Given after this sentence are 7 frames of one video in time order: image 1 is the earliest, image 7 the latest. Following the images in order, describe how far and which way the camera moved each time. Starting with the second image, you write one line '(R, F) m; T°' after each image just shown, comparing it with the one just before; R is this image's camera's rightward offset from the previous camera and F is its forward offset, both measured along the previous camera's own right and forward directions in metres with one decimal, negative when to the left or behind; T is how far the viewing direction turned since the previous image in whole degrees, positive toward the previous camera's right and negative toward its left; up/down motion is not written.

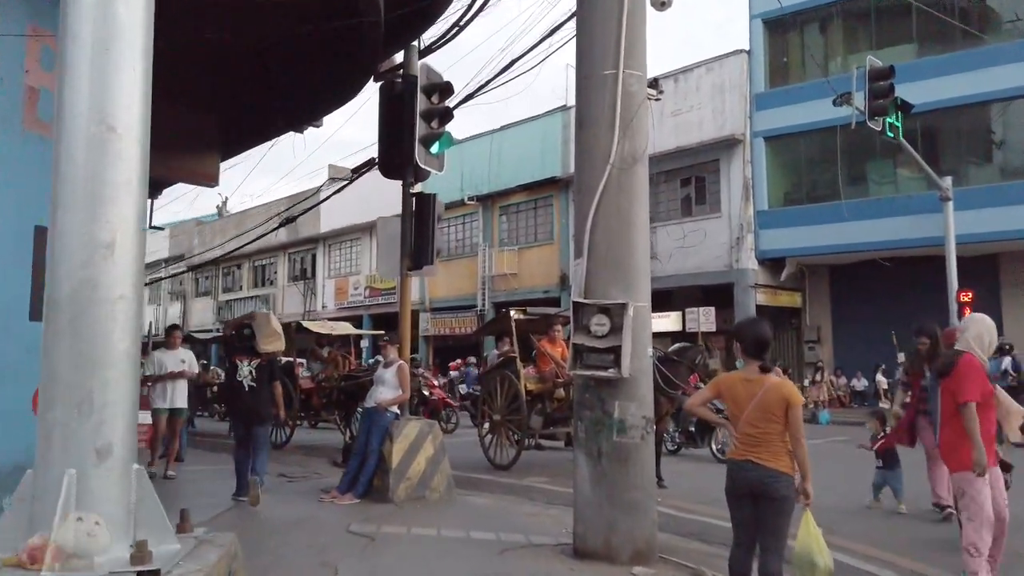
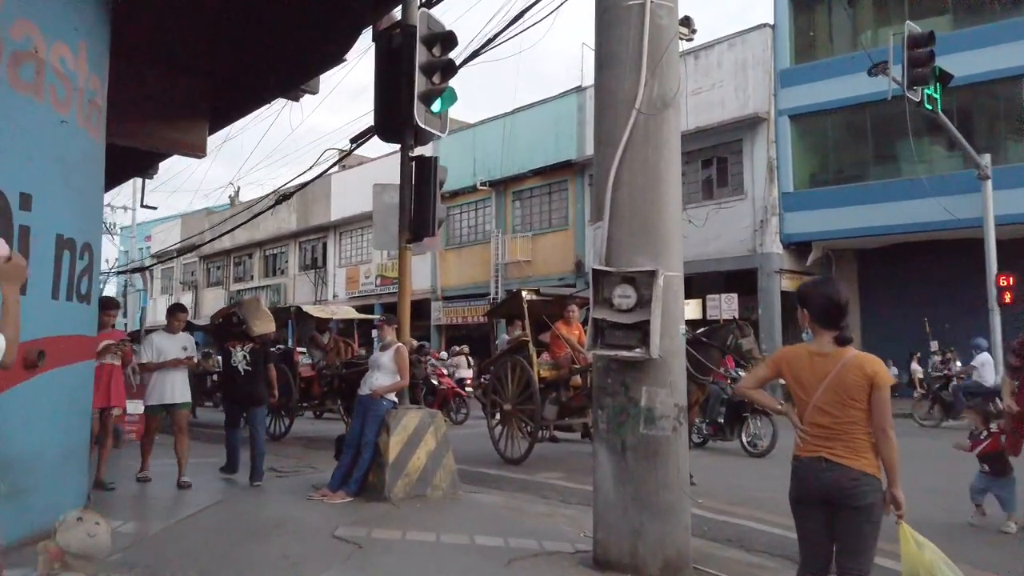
(0.0, +0.9) m; -1°
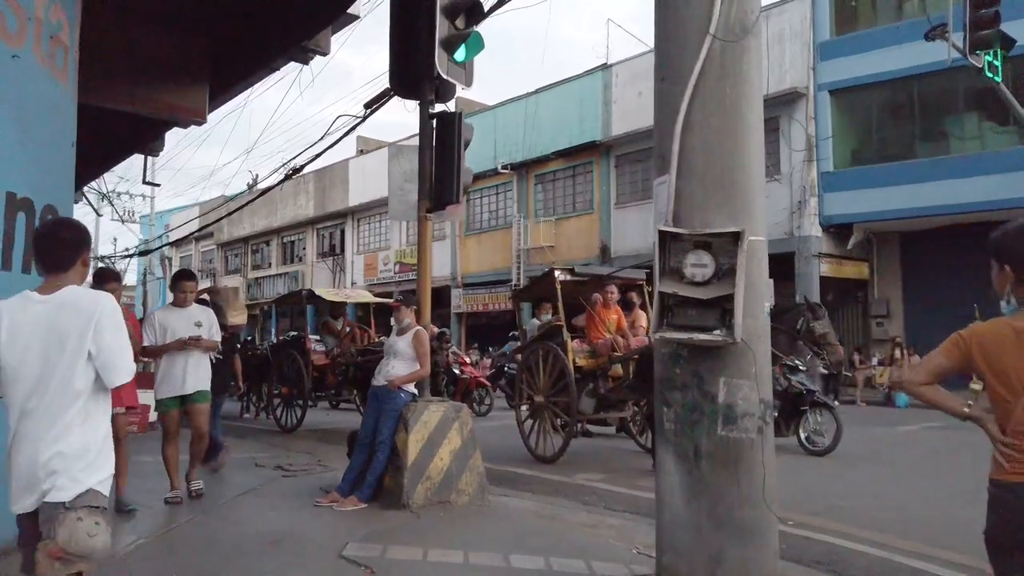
(-0.2, +1.0) m; -1°
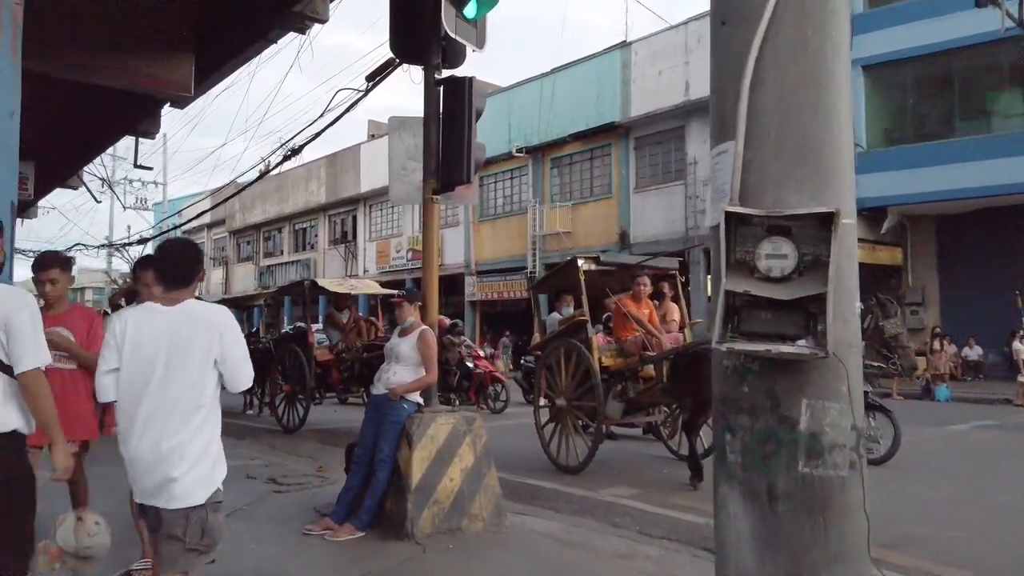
(0.0, +0.9) m; -1°
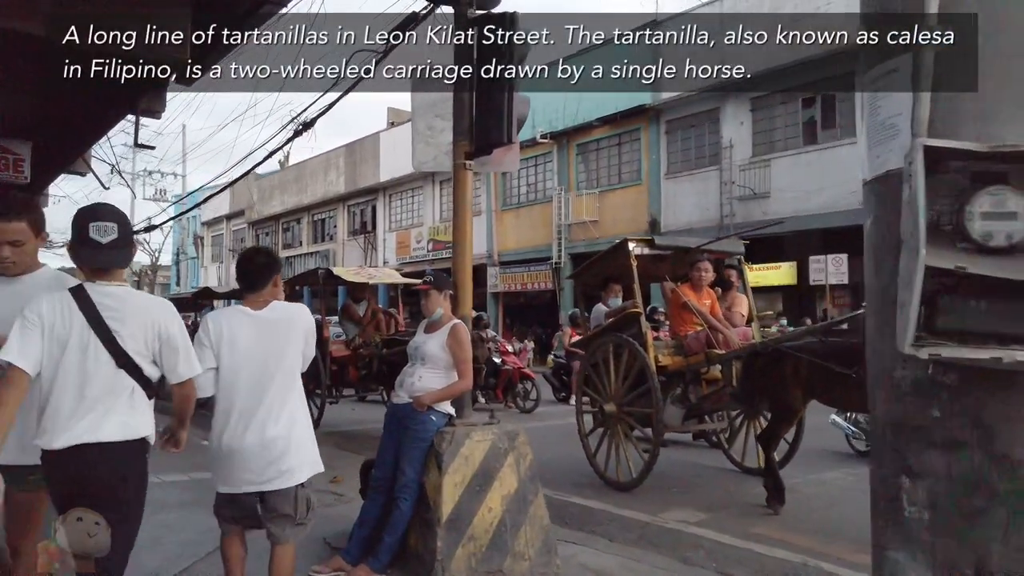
(-0.2, +1.0) m; -2°
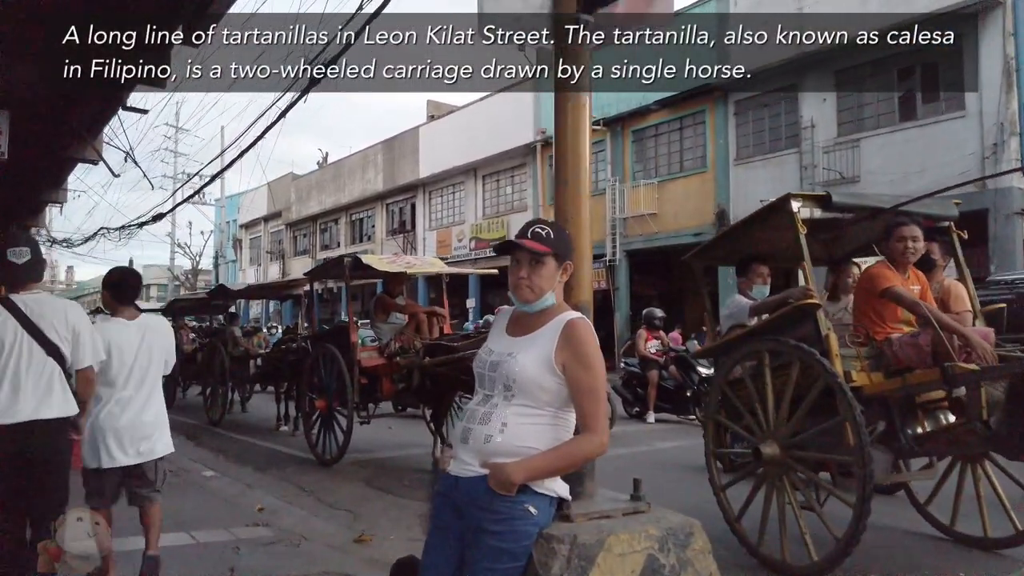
(-0.4, +2.2) m; -3°
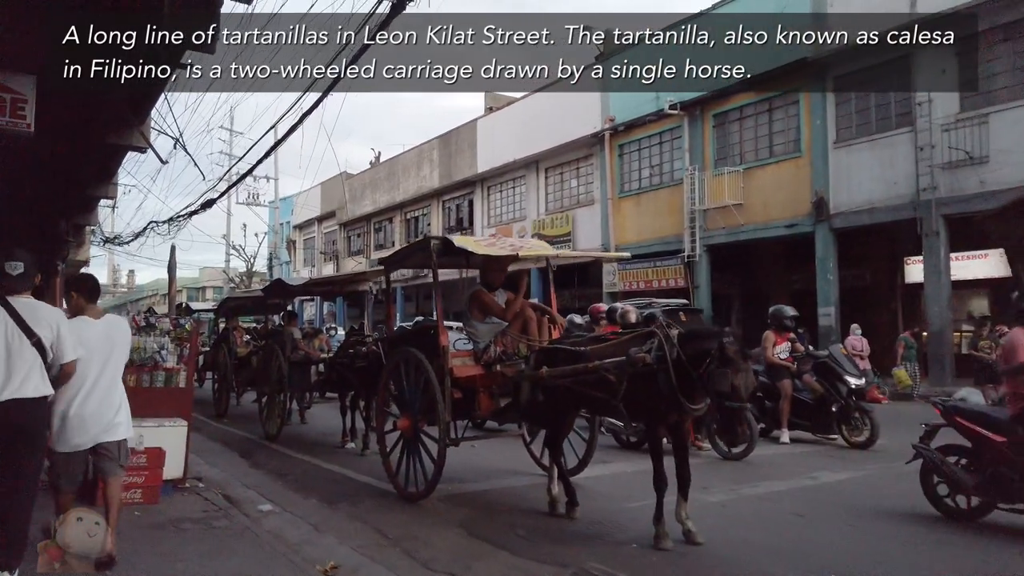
(-0.7, +1.7) m; -4°
